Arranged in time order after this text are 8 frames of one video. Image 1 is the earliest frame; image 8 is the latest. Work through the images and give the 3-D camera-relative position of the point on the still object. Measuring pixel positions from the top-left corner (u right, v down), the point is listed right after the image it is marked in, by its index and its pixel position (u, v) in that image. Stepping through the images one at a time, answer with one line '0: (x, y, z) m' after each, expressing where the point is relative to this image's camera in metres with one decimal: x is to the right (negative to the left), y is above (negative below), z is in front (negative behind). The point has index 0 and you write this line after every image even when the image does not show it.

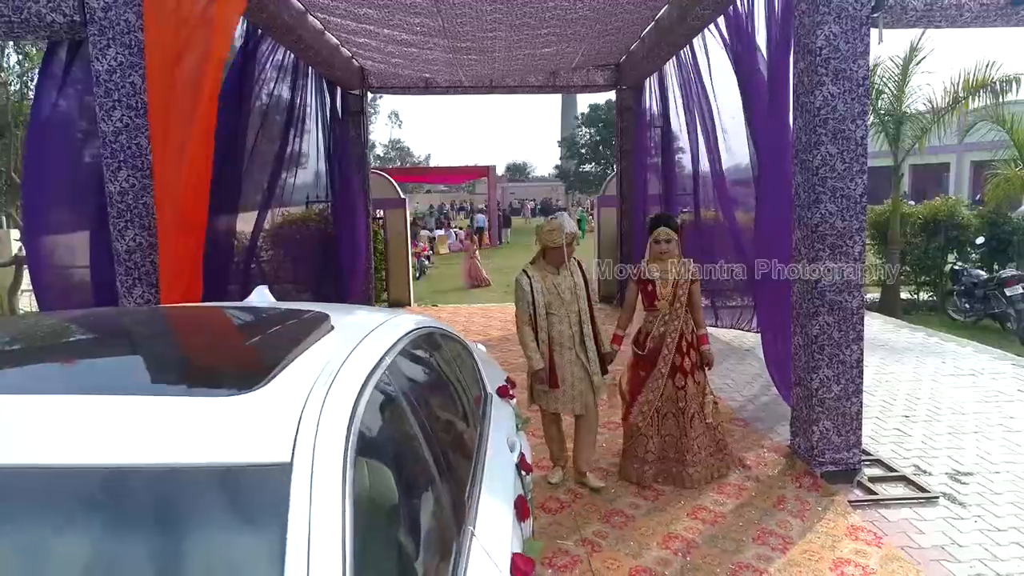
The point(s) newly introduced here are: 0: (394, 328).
0: (-0.3, -0.1, +1.9) m
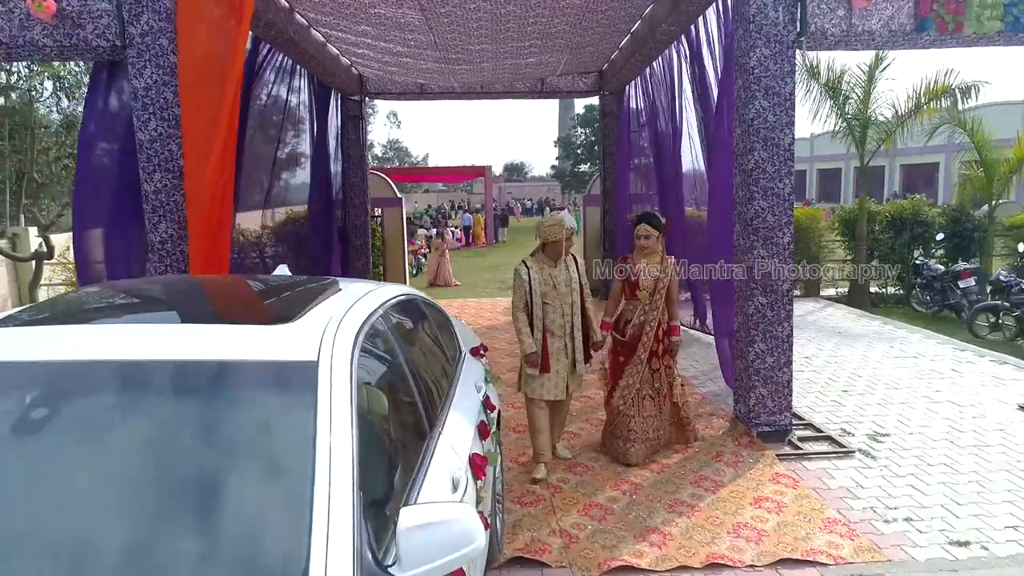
0: (-0.5, 0.0, +2.5) m
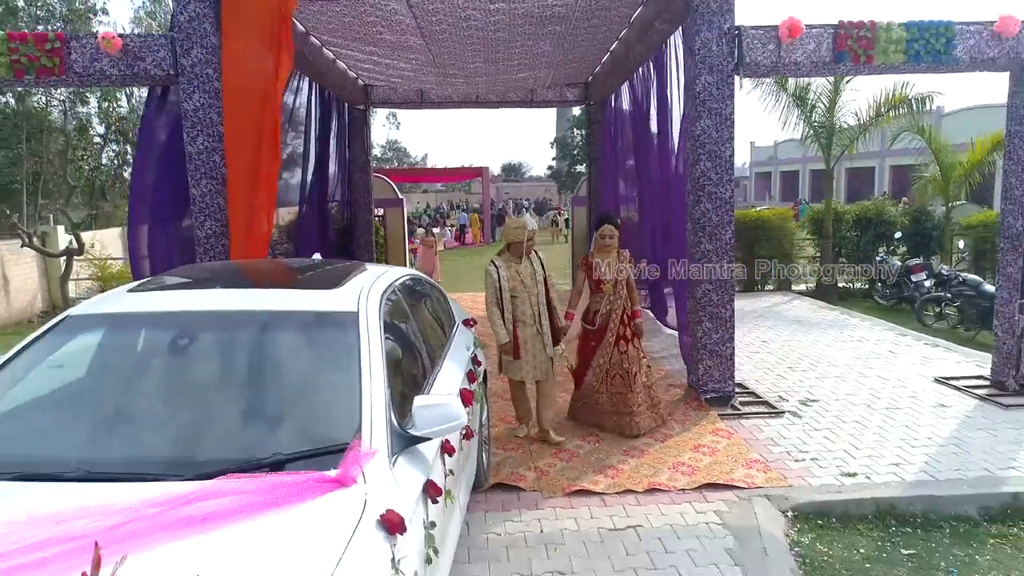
0: (-0.5, +0.1, +3.4) m
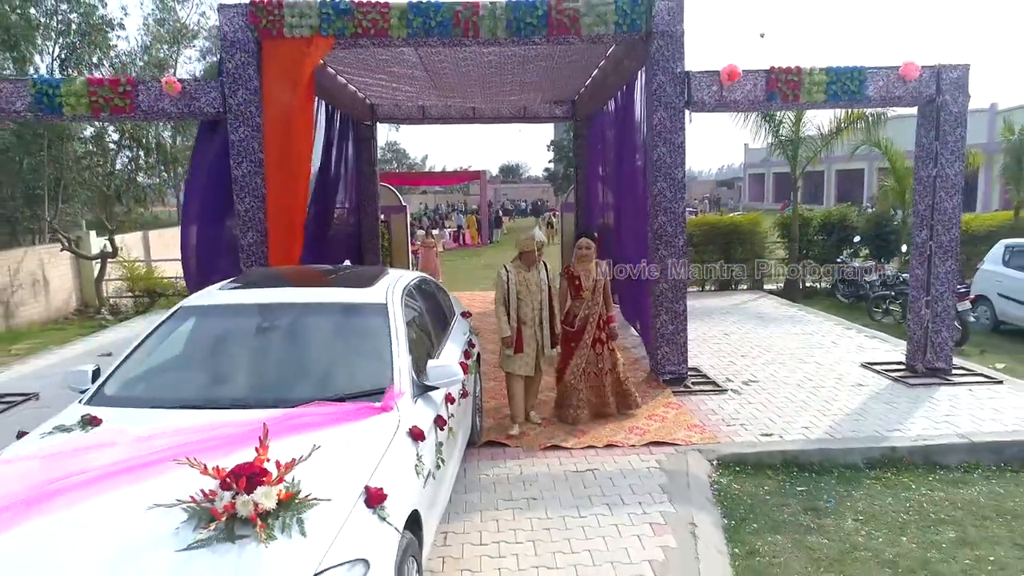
0: (-0.6, +0.1, +4.4) m
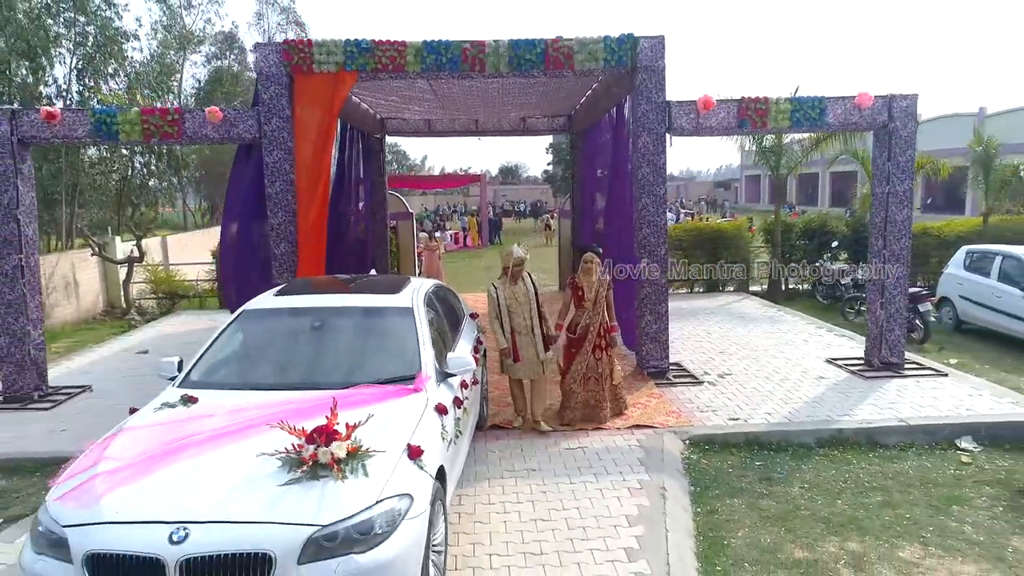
0: (-0.6, 0.0, +5.2) m
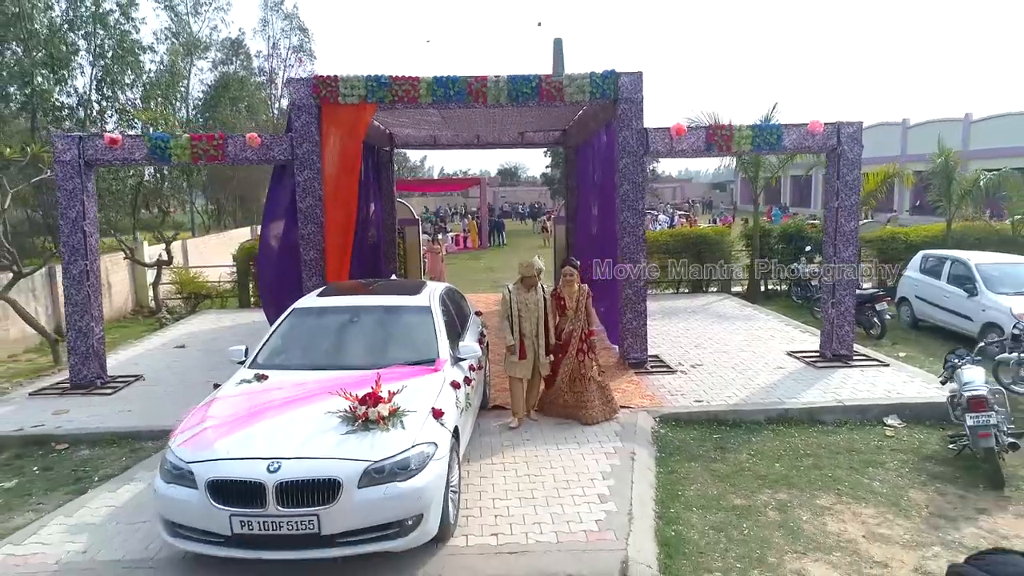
0: (-0.6, 0.0, +6.3) m
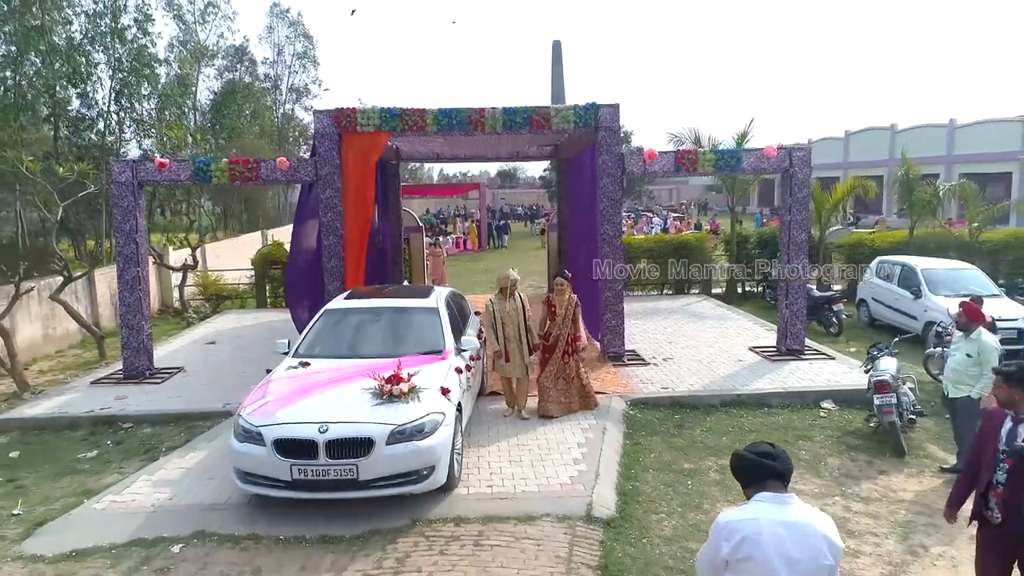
0: (-0.7, 0.0, +7.5) m
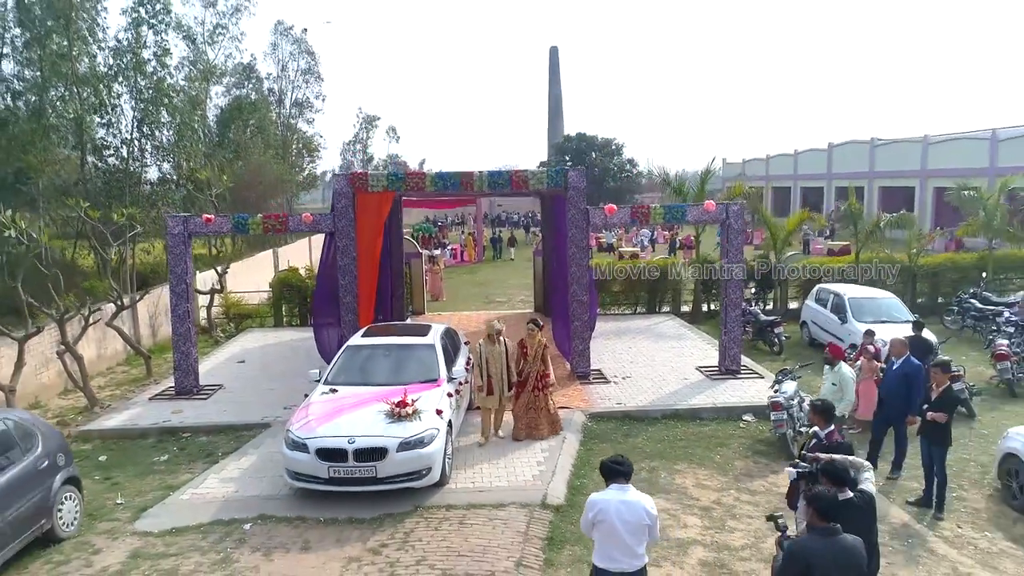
0: (-0.9, -0.5, +9.4) m
